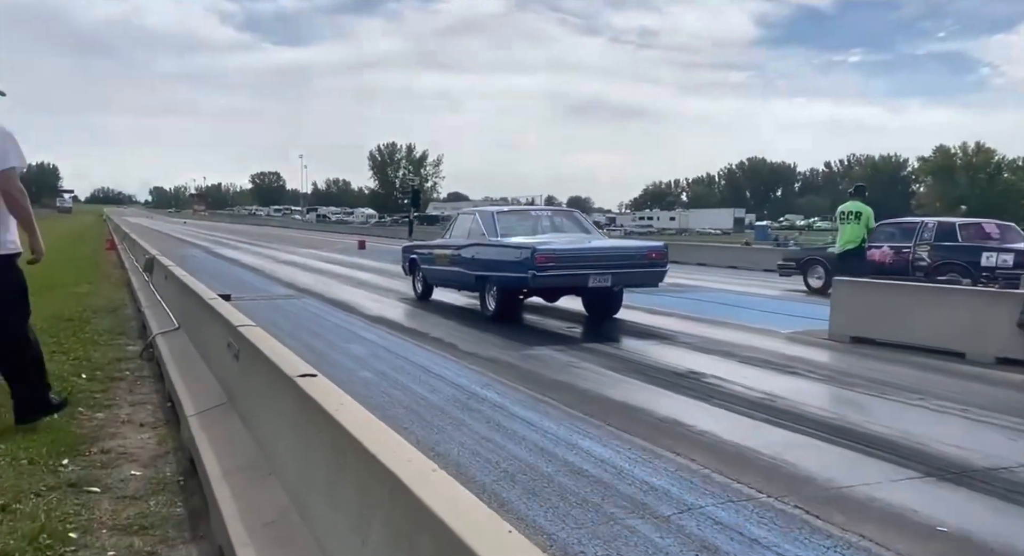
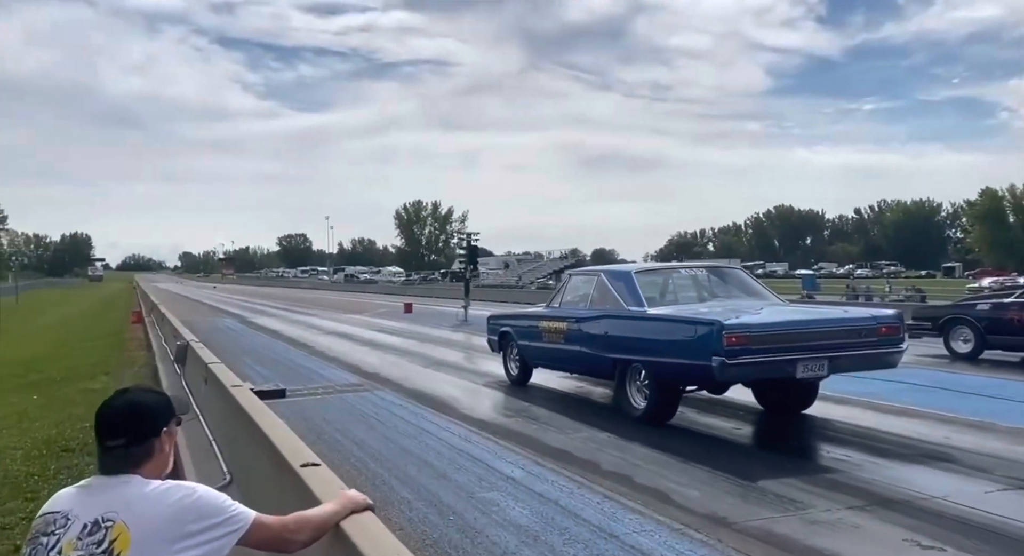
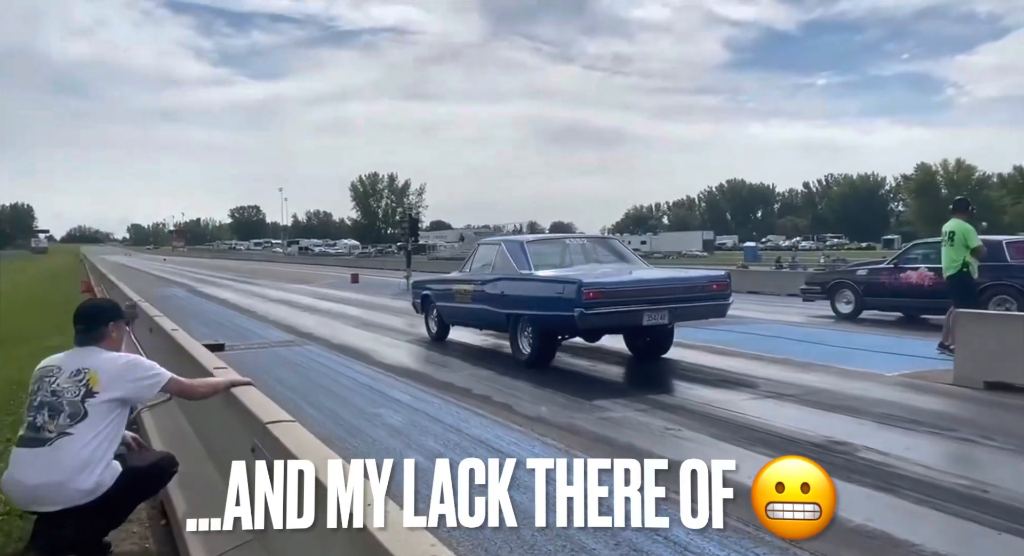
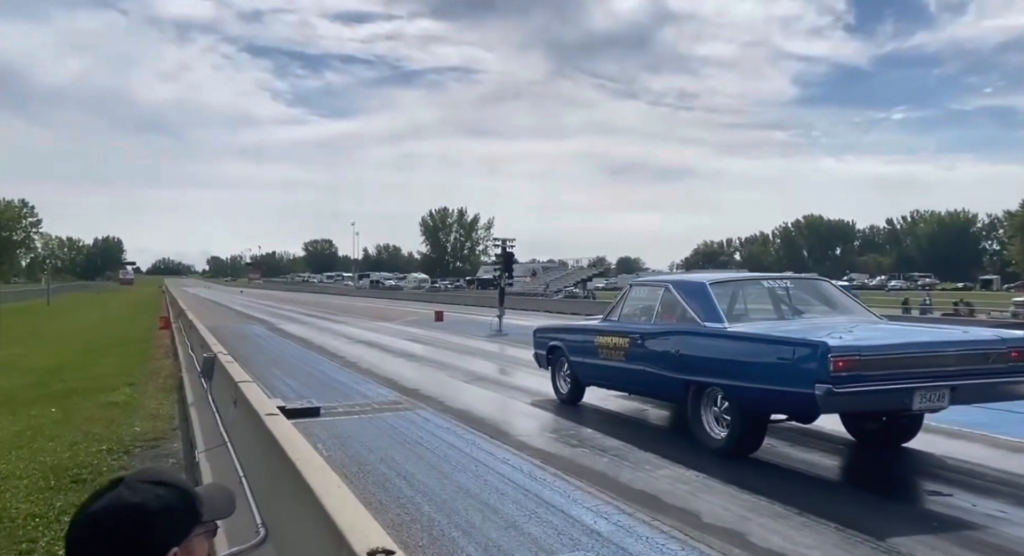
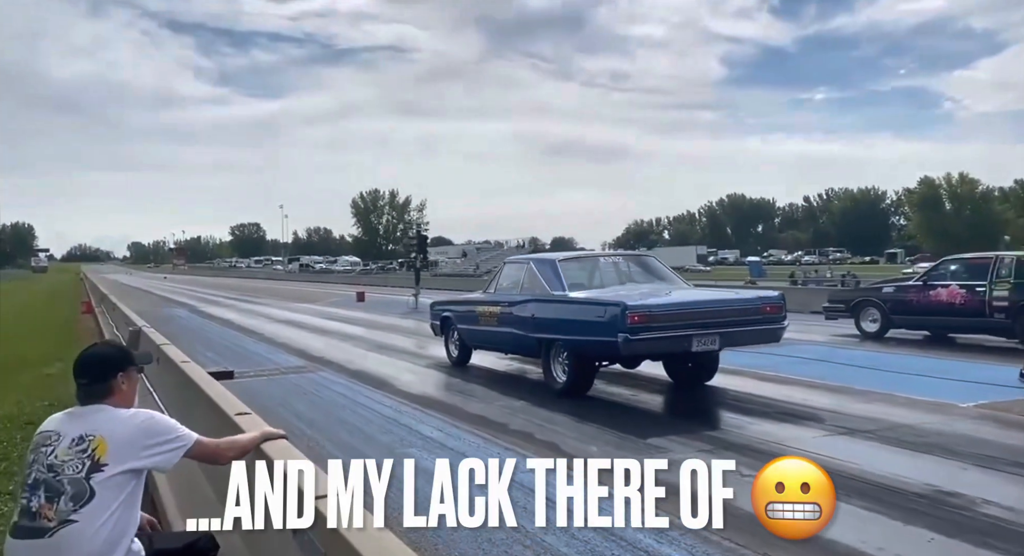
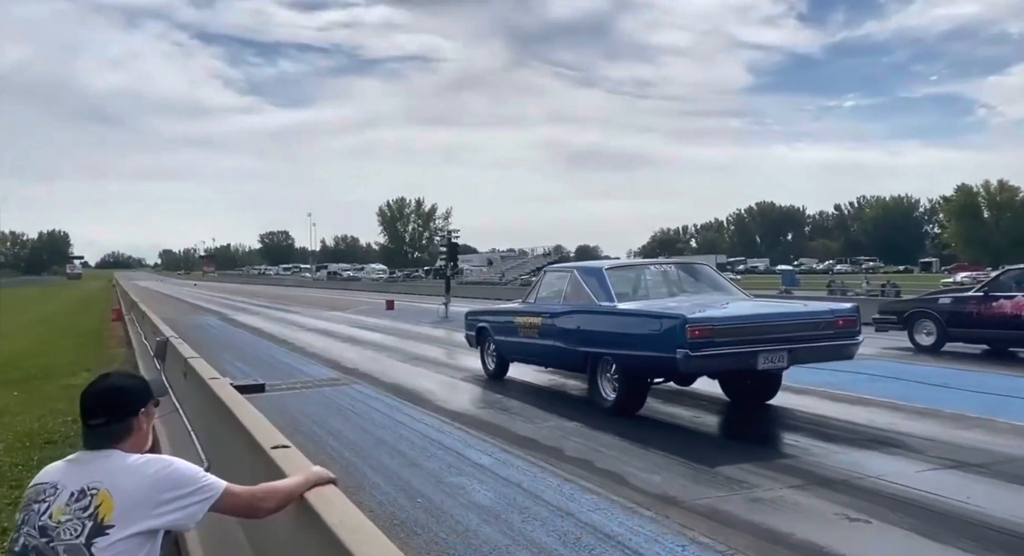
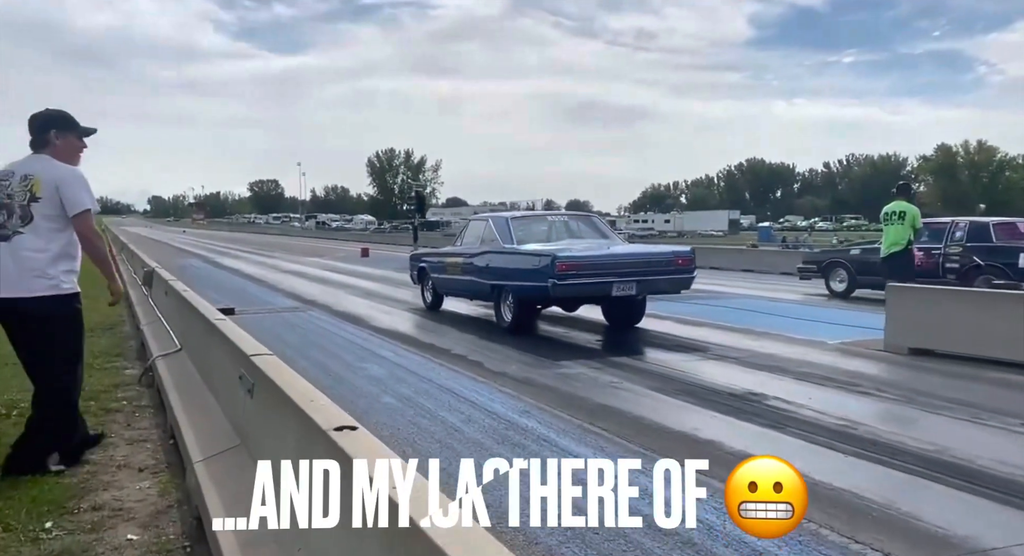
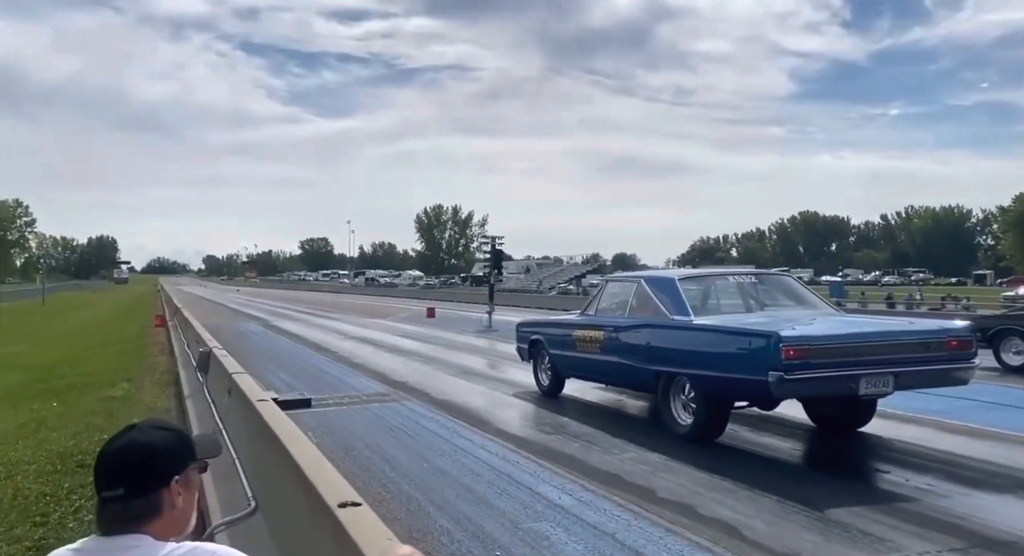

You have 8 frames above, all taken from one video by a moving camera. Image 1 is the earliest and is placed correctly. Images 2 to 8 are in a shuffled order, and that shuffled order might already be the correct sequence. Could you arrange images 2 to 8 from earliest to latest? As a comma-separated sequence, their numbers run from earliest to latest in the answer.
7, 3, 5, 6, 2, 8, 4
